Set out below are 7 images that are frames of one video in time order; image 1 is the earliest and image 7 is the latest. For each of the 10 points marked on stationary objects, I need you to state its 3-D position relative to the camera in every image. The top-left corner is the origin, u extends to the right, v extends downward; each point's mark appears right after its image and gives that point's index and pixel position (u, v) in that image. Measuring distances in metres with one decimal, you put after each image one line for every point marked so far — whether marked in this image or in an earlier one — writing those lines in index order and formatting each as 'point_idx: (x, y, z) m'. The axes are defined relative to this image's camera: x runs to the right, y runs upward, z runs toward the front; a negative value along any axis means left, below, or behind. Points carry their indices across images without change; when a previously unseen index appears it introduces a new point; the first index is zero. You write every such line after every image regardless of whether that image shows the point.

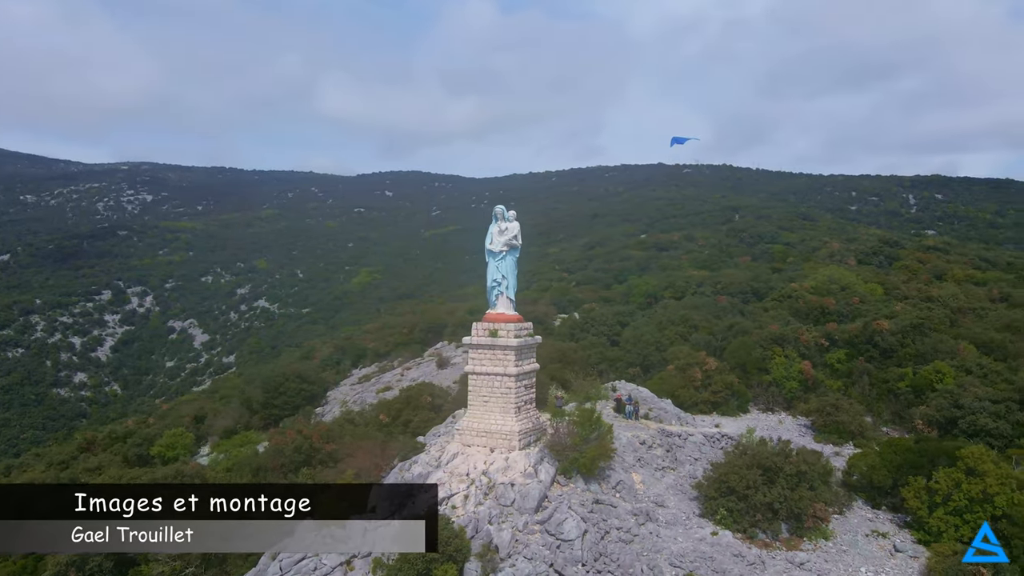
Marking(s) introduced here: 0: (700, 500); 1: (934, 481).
0: (+3.7, -4.1, +14.0) m
1: (+8.1, -3.7, +13.7) m
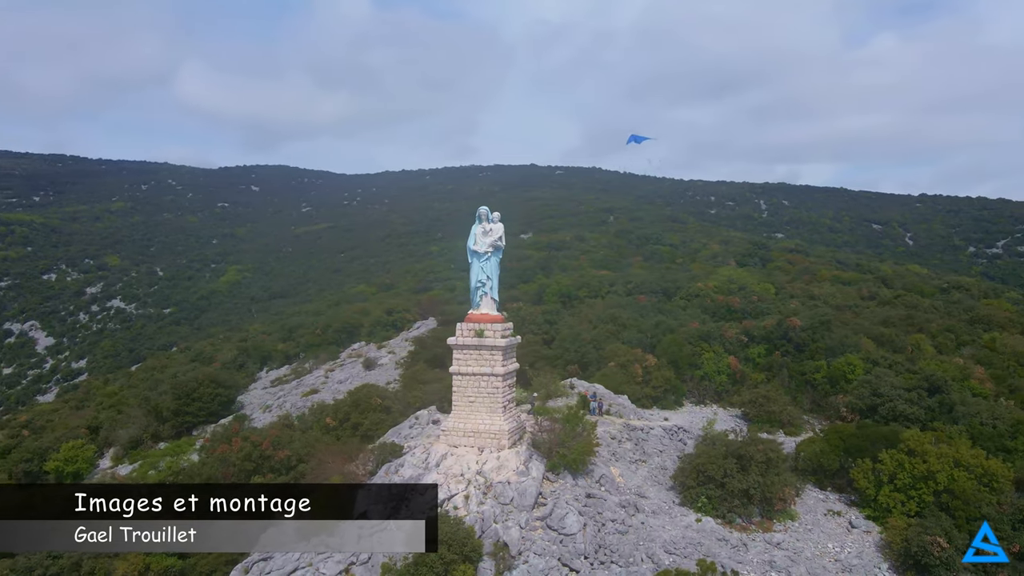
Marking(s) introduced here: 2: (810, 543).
0: (+3.4, -4.1, +14.8) m
1: (+7.8, -3.7, +15.2) m
2: (+5.6, -4.8, +13.6) m
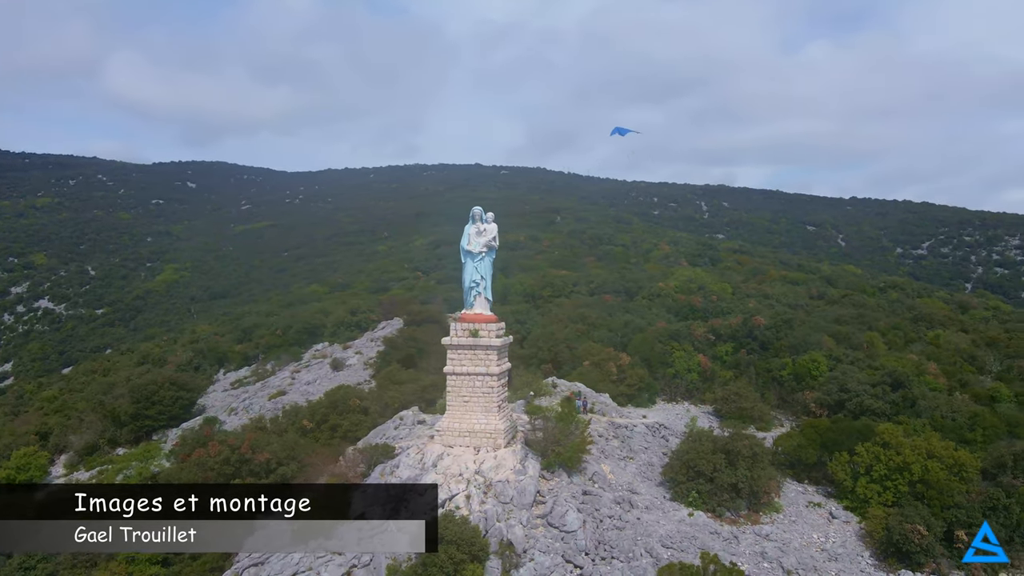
0: (+3.2, -4.1, +15.1) m
1: (+7.6, -3.7, +15.9) m
2: (+5.5, -4.8, +14.1) m
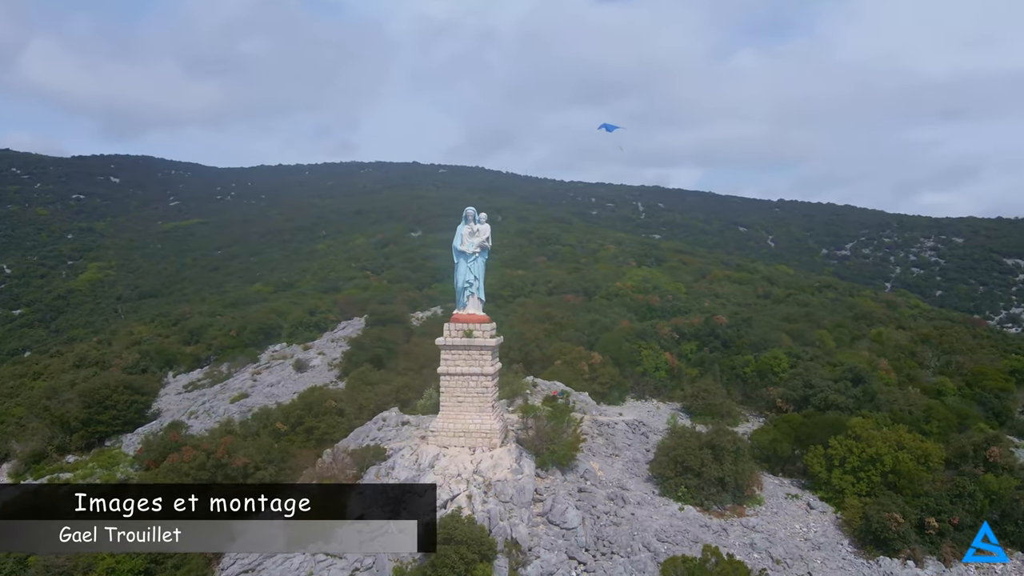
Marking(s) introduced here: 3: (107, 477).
0: (+3.0, -4.1, +15.5) m
1: (+7.3, -3.7, +16.6) m
2: (+5.4, -4.8, +14.6) m
3: (-10.6, -4.9, +19.0) m
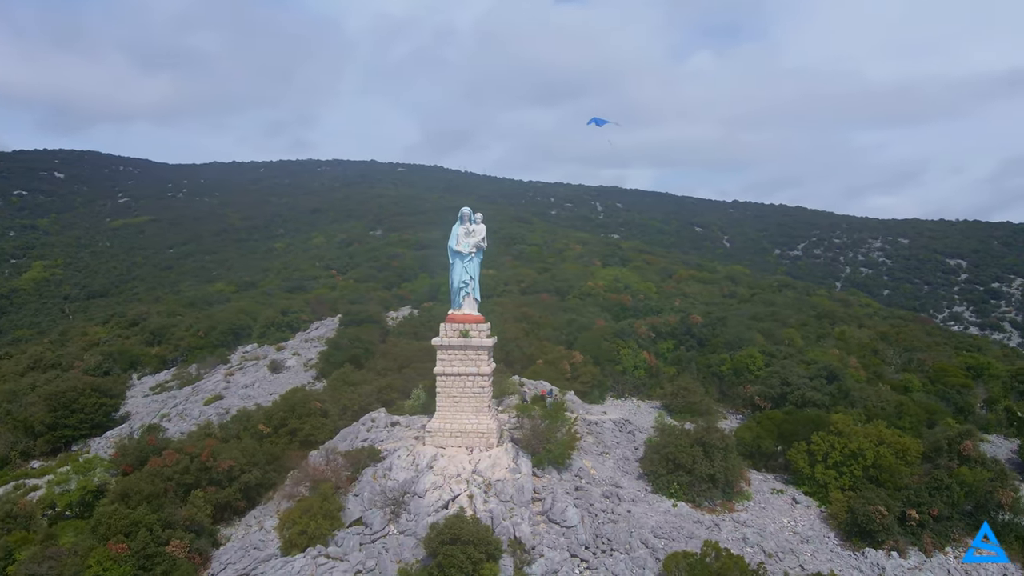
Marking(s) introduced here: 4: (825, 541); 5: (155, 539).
0: (+2.9, -4.1, +15.7) m
1: (+7.1, -3.7, +17.0) m
2: (+5.3, -4.8, +15.0) m
3: (-10.9, -4.9, +18.4) m
4: (+6.3, -5.1, +14.5) m
5: (-7.1, -5.0, +14.4) m
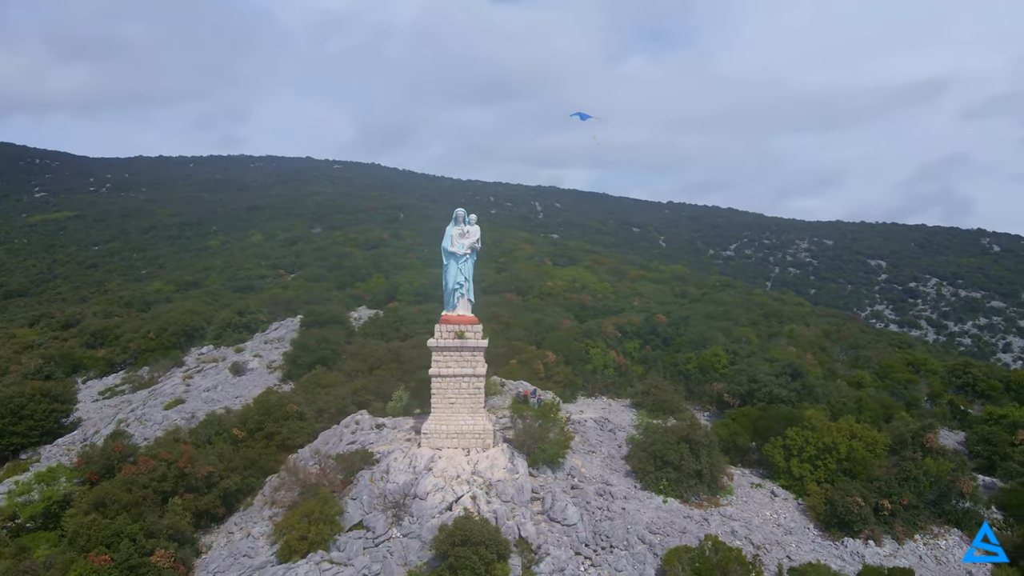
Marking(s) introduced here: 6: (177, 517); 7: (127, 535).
0: (+2.7, -4.1, +16.0) m
1: (+6.7, -3.7, +17.7) m
2: (+5.1, -4.8, +15.5) m
3: (-11.3, -5.0, +17.6) m
4: (+6.2, -5.1, +15.1) m
5: (-7.1, -5.0, +13.9) m
6: (-7.0, -4.8, +15.1) m
7: (-7.5, -4.8, +14.1) m
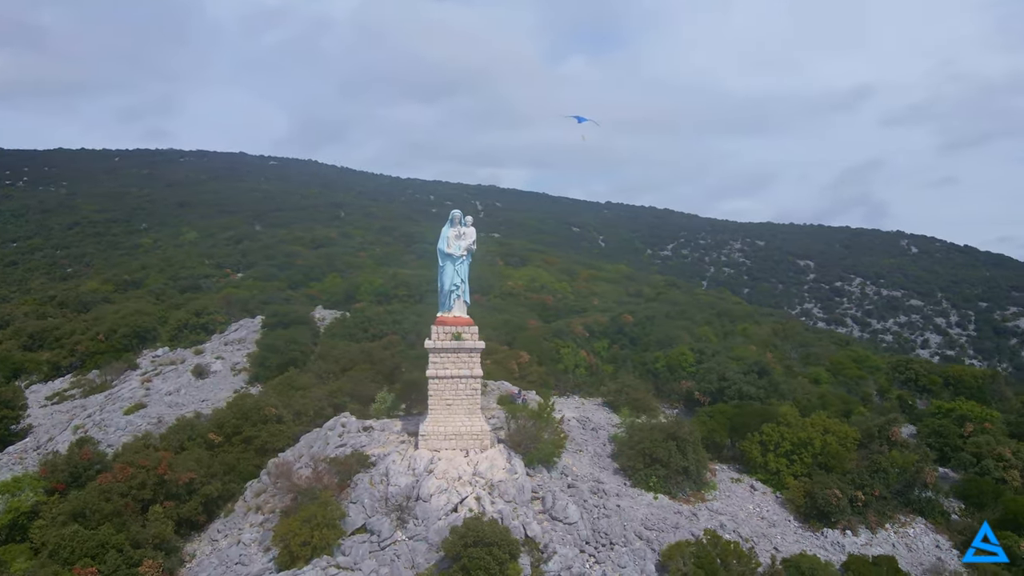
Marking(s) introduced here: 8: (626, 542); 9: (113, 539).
0: (+2.5, -4.2, +16.3) m
1: (+6.4, -3.7, +18.3) m
2: (+5.0, -4.8, +16.0) m
3: (-11.6, -5.0, +16.7) m
4: (+6.0, -5.1, +15.7) m
5: (-7.1, -5.0, +13.4) m
6: (-7.1, -4.8, +14.6) m
7: (-7.5, -4.8, +13.6) m
8: (+2.1, -4.7, +13.3) m
9: (-7.6, -4.7, +13.7) m
